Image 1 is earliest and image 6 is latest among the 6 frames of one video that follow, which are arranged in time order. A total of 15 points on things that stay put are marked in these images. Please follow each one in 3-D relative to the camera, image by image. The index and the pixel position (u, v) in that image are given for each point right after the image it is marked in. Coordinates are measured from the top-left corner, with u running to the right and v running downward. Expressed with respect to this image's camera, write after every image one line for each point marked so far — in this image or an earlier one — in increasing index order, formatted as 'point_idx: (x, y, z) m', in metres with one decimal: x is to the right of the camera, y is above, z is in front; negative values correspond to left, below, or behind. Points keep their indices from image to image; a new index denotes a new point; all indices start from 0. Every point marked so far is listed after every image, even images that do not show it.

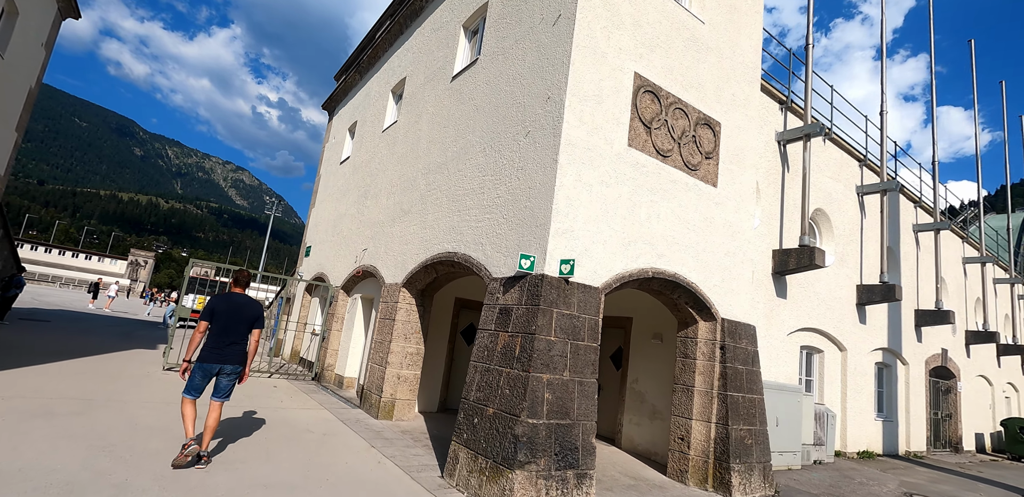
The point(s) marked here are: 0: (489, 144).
0: (-0.3, +1.4, +6.6) m
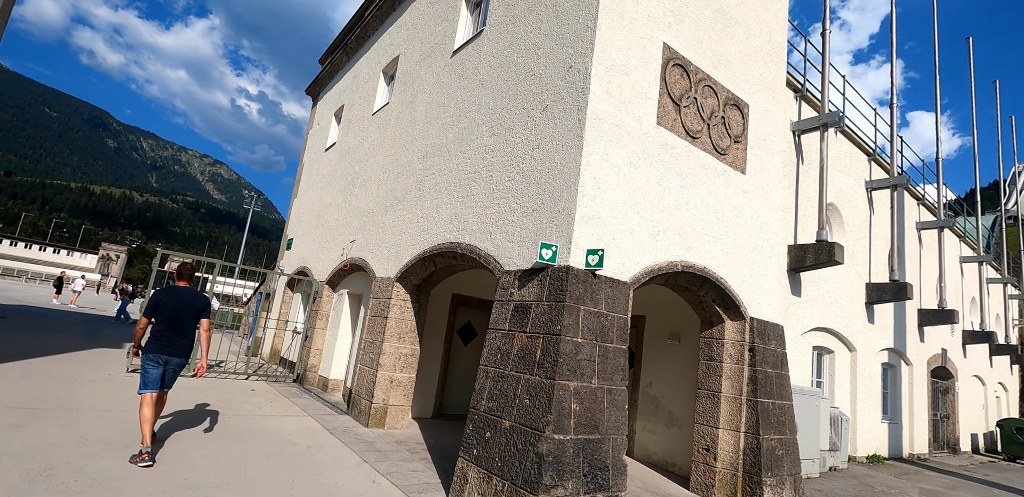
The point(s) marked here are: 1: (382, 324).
0: (-0.2, +1.6, +5.9) m
1: (-1.9, -1.1, +7.3) m
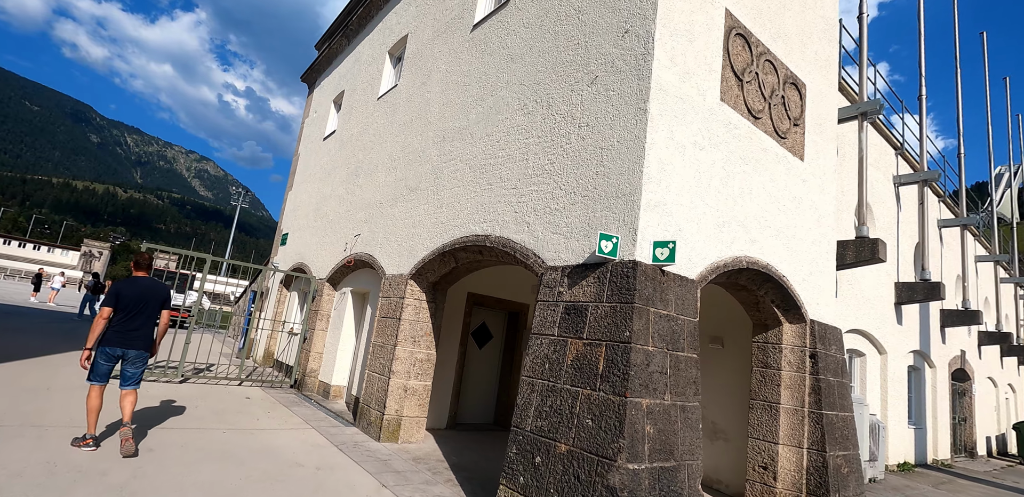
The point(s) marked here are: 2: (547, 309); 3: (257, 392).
0: (+0.2, +1.6, +5.2) m
1: (-1.6, -1.0, +6.6) m
2: (+0.3, -0.5, +4.2) m
3: (-4.4, -2.5, +8.4) m
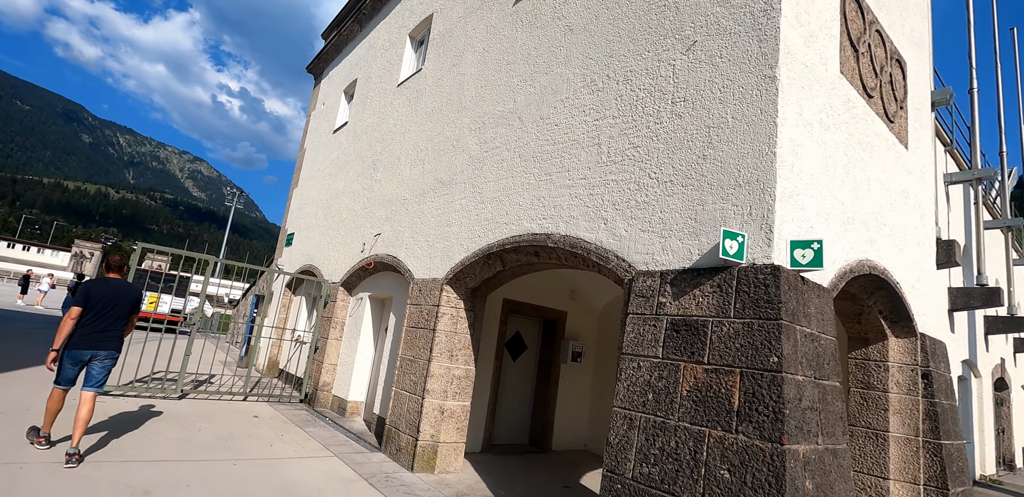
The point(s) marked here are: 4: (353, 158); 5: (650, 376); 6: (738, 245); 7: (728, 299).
0: (+0.9, +1.6, +4.5) m
1: (-1.0, -1.1, +5.8) m
2: (+0.9, -0.5, +3.4) m
3: (-3.9, -2.5, +7.6) m
4: (-3.1, +1.8, +9.5) m
5: (+0.9, -0.8, +3.2) m
6: (+1.4, 0.0, +3.0) m
7: (+1.3, -0.3, +3.0) m
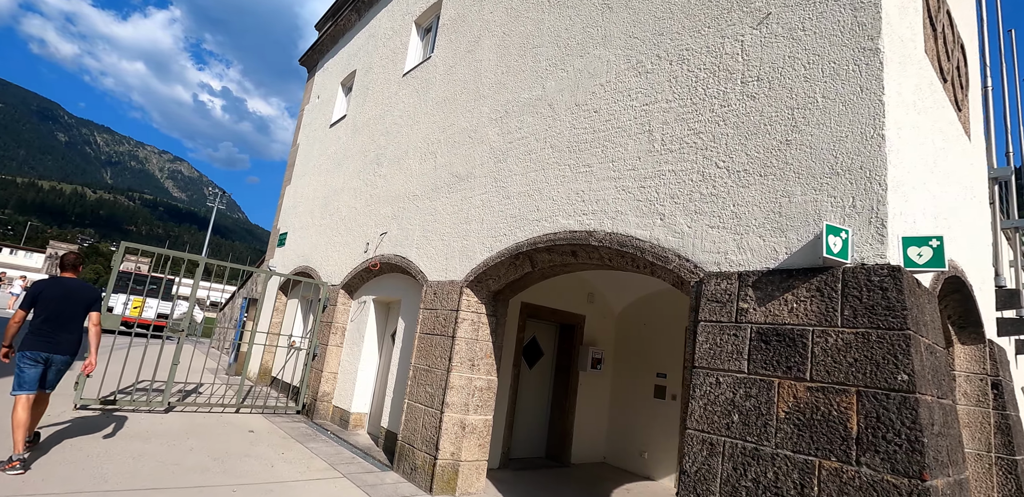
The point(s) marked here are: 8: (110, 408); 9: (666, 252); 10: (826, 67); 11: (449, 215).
0: (+1.2, +1.6, +4.0) m
1: (-0.7, -1.1, +5.3) m
2: (+1.3, -0.5, +3.0) m
3: (-3.6, -2.5, +7.0) m
4: (-2.9, +1.8, +9.0) m
5: (+1.3, -0.8, +2.8) m
6: (+1.8, 0.0, +2.6) m
7: (+1.7, -0.3, +2.6) m
8: (-5.4, -2.2, +6.6) m
9: (+1.1, 0.0, +3.5) m
10: (+1.9, +1.1, +3.0) m
11: (-0.8, +0.4, +5.9) m
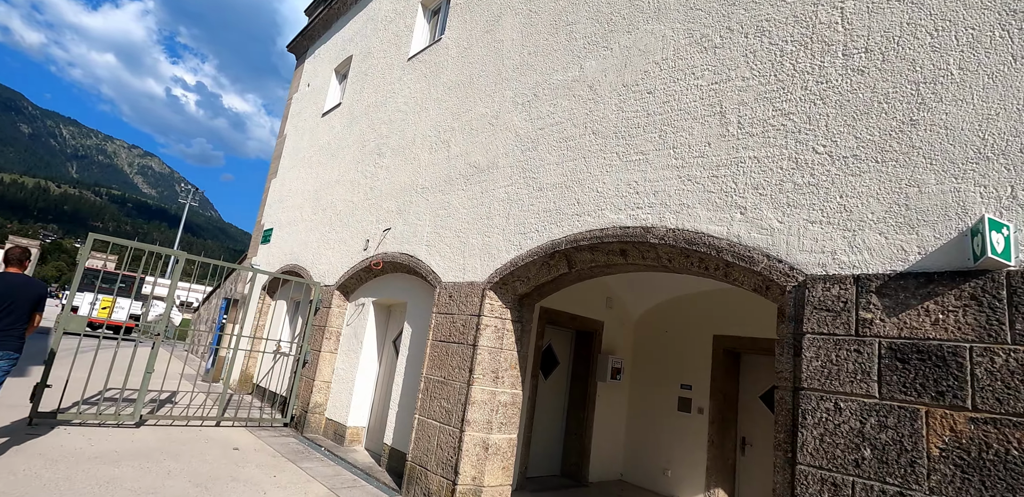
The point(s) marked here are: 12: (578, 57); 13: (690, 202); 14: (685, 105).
0: (+1.5, +1.6, +3.5) m
1: (-0.4, -1.0, +4.7) m
2: (+1.7, -0.5, +2.5) m
3: (-3.5, -2.4, +6.3) m
4: (-2.8, +1.8, +8.3) m
5: (+1.7, -0.8, +2.3) m
6: (+2.2, 0.0, +2.1) m
7: (+2.1, -0.3, +2.1) m
8: (-5.2, -2.1, +5.8) m
9: (+1.5, 0.0, +3.0) m
10: (+2.3, +1.1, +2.5) m
11: (-0.5, +0.4, +5.3) m
12: (+0.6, +1.8, +4.6) m
13: (+1.3, +0.3, +3.4) m
14: (+1.3, +1.1, +3.6) m
